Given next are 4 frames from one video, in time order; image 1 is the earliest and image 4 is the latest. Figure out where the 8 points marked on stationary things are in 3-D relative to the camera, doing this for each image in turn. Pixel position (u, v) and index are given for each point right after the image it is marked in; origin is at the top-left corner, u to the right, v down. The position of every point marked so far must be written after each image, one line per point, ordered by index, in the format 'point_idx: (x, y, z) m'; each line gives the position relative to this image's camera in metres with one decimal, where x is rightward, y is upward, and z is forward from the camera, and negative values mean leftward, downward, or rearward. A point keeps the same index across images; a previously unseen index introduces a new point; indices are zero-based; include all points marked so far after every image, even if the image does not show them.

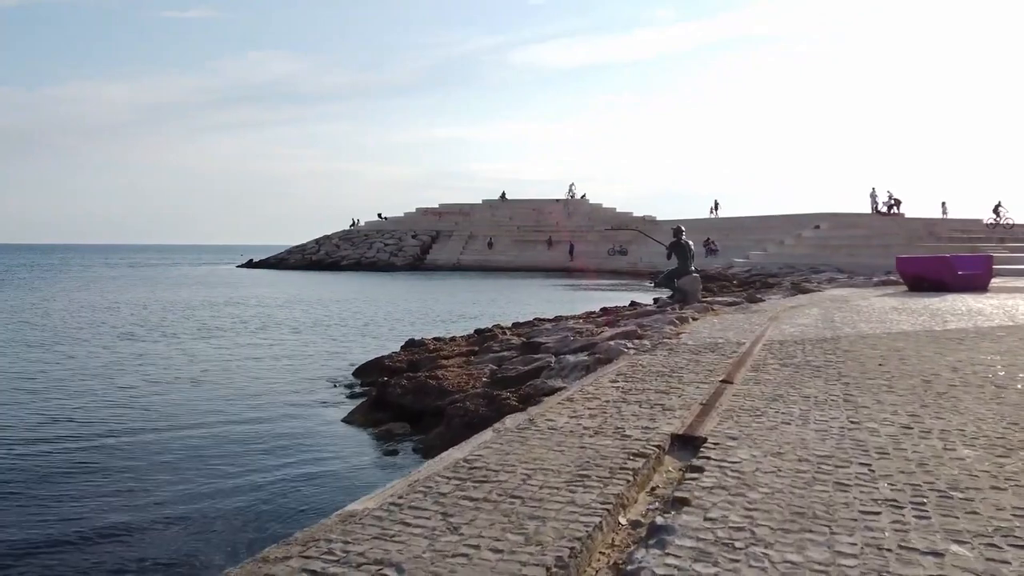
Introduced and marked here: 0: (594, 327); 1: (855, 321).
0: (+1.7, -0.8, +16.2) m
1: (+6.8, -0.7, +15.4) m
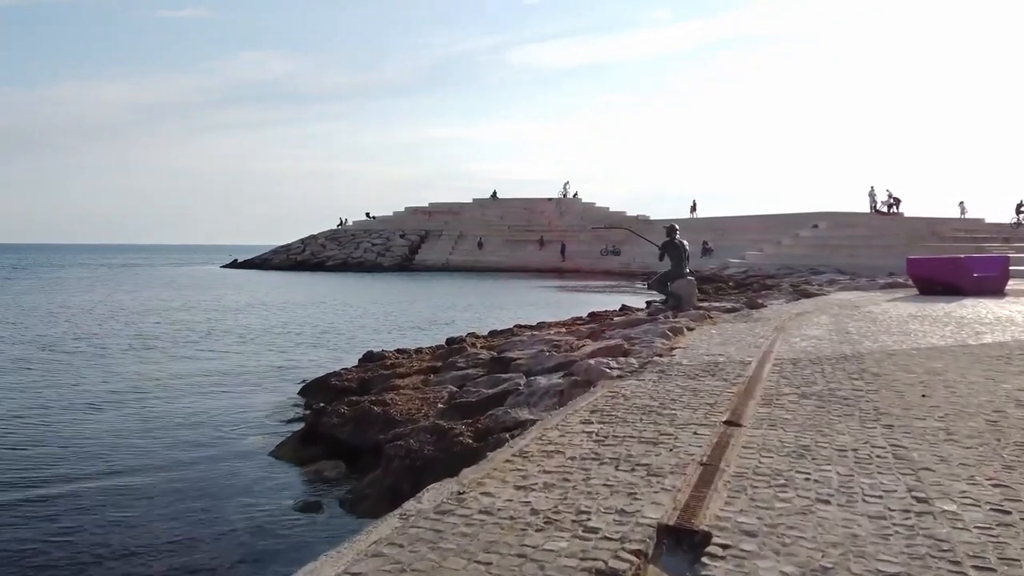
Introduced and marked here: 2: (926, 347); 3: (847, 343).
0: (+1.2, -0.9, +14.1) m
1: (+6.2, -0.8, +13.4) m
2: (+6.2, -0.9, +11.7) m
3: (+5.2, -0.9, +12.1) m
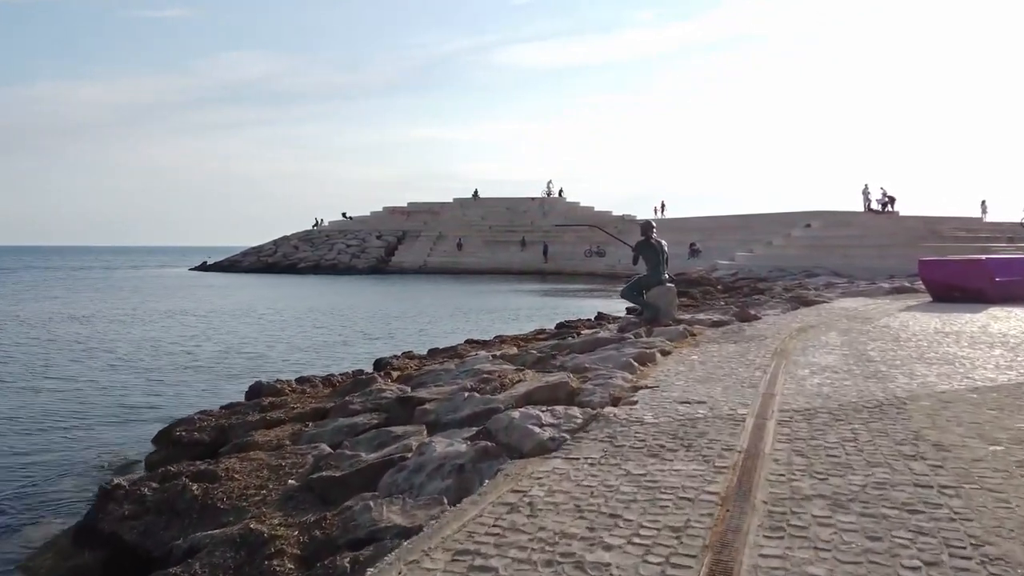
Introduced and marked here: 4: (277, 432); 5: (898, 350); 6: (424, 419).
0: (0.0, -1.1, +10.8) m
1: (+5.1, -1.0, +10.1) m
2: (+5.1, -1.1, +8.4) m
3: (+4.1, -1.0, +8.8) m
4: (-2.7, -1.7, +9.1) m
5: (+5.6, -0.9, +11.4) m
6: (-1.0, -1.4, +8.6) m
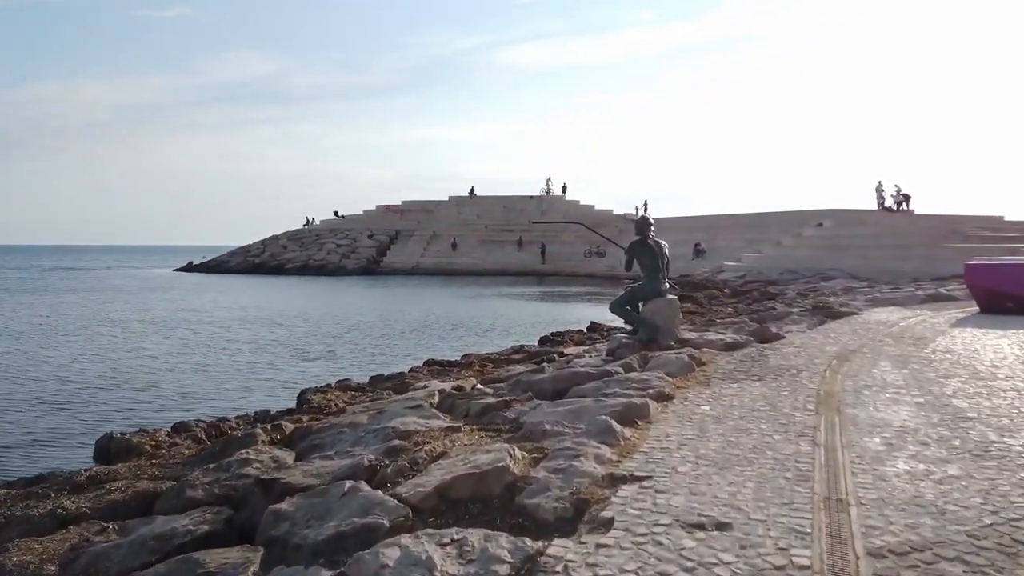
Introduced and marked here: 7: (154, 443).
0: (-0.6, -1.3, +7.5) m
1: (+4.5, -1.2, +6.8) m
2: (+4.5, -1.3, +5.1) m
3: (+3.5, -1.3, +5.5) m
4: (-3.4, -1.9, +5.8) m
5: (+5.0, -1.1, +8.1) m
6: (-1.6, -1.7, +5.4) m
7: (-4.1, -1.7, +9.0) m
